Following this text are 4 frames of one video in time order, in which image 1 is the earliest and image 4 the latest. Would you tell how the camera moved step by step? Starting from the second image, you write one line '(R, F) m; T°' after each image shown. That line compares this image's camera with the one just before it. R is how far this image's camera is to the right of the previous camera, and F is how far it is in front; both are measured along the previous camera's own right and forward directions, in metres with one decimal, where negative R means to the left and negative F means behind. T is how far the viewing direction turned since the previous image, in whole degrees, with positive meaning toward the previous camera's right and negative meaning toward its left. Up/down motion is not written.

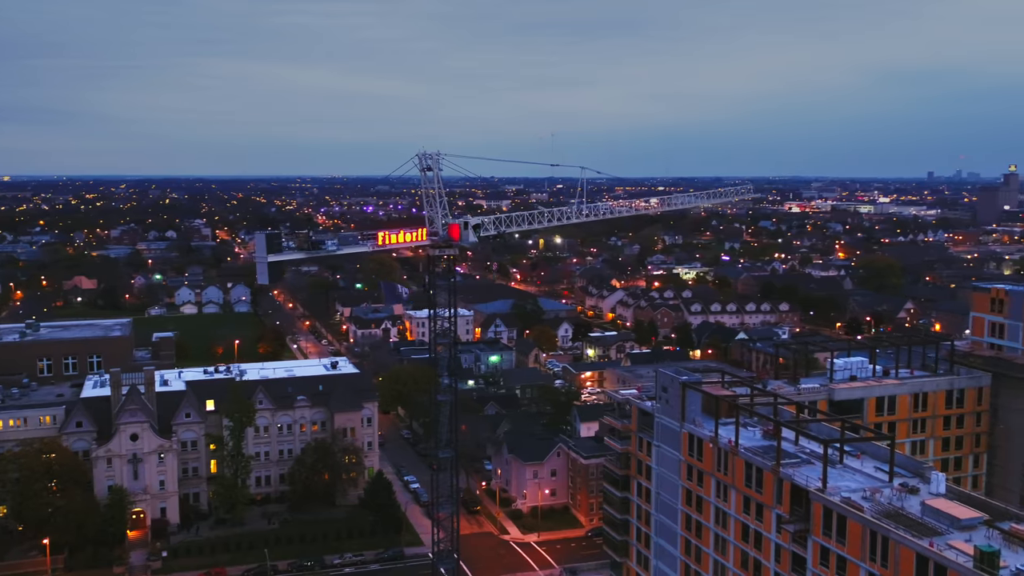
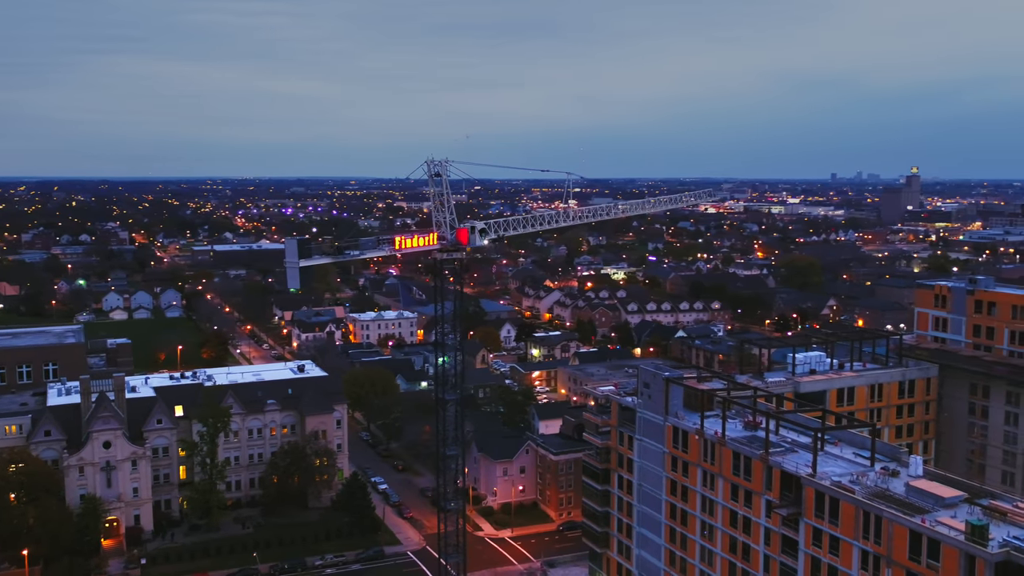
(-1.6, -0.6) m; +5°
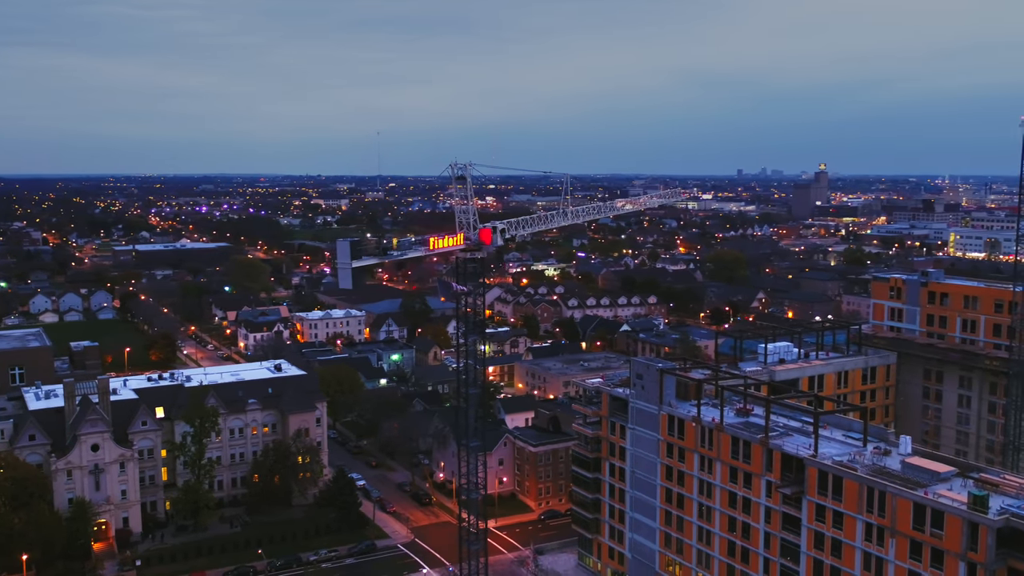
(-2.0, -0.7) m; +5°
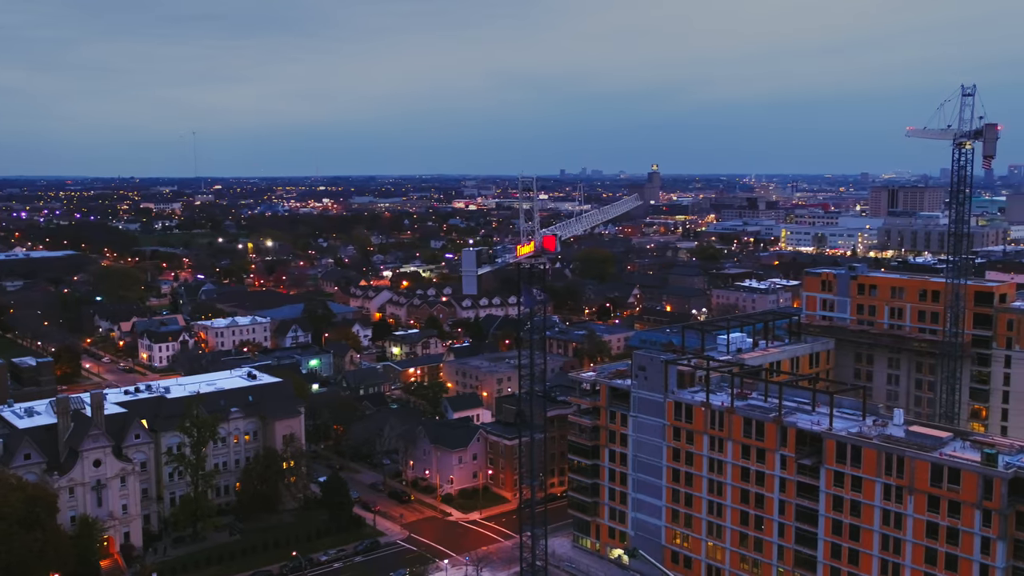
(-4.7, -1.2) m; +10°
